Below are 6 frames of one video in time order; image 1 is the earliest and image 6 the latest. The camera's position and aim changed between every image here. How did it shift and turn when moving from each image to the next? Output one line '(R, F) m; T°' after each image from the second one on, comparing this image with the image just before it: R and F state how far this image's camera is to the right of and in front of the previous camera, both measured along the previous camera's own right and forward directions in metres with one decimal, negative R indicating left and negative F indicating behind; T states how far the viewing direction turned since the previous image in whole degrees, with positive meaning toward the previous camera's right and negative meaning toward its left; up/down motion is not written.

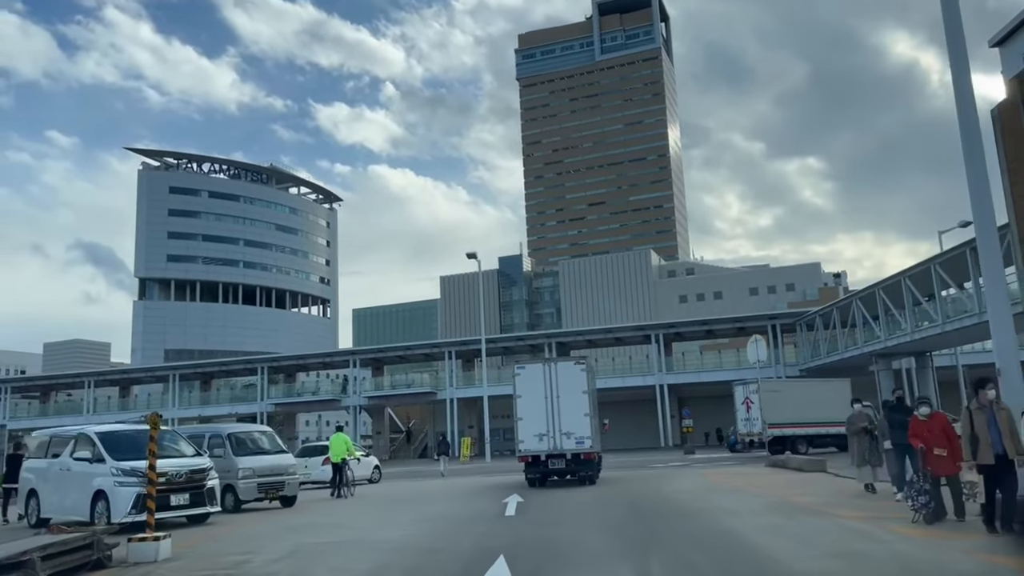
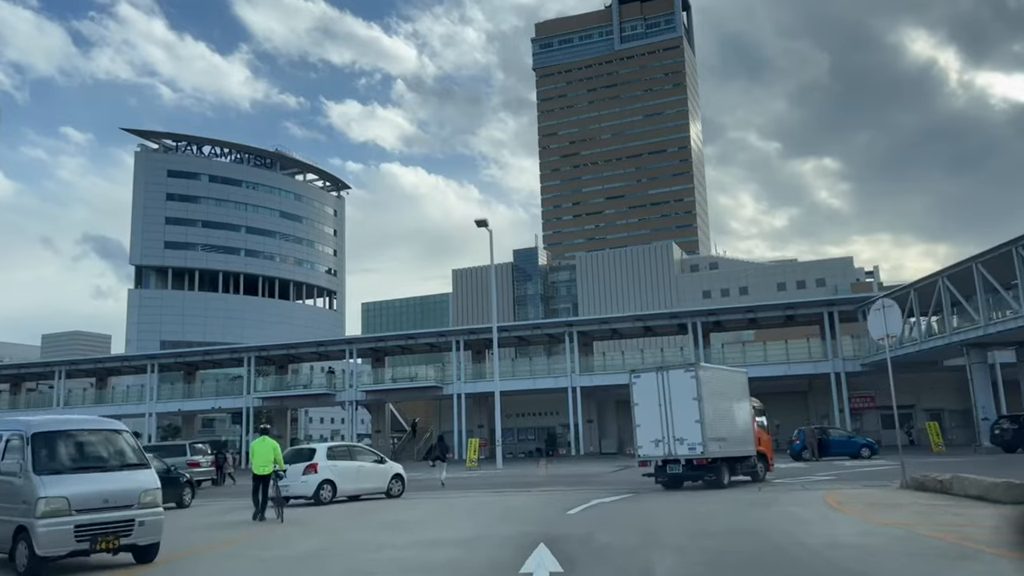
(-0.2, +6.4) m; -1°
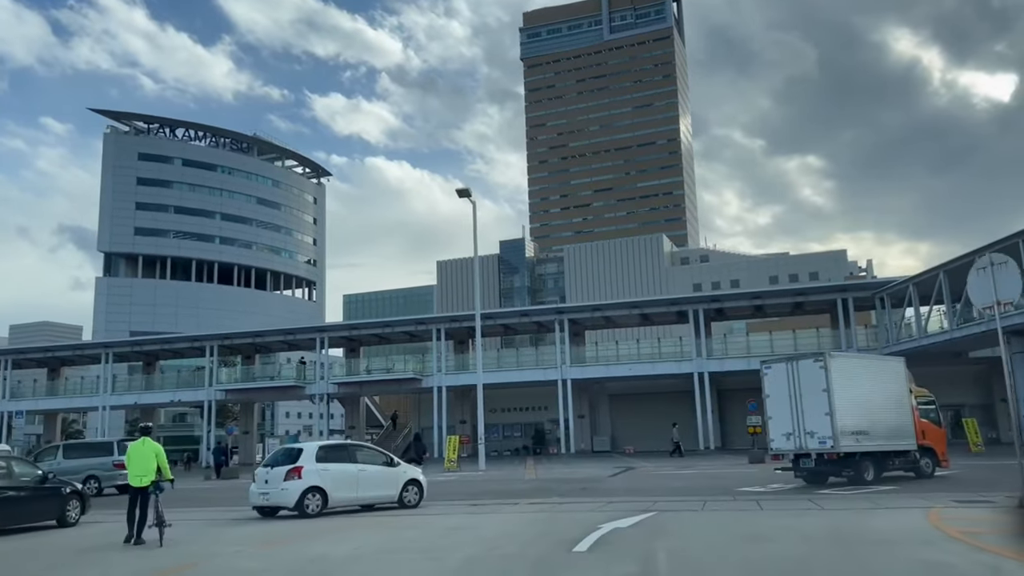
(0.0, +3.9) m; +1°
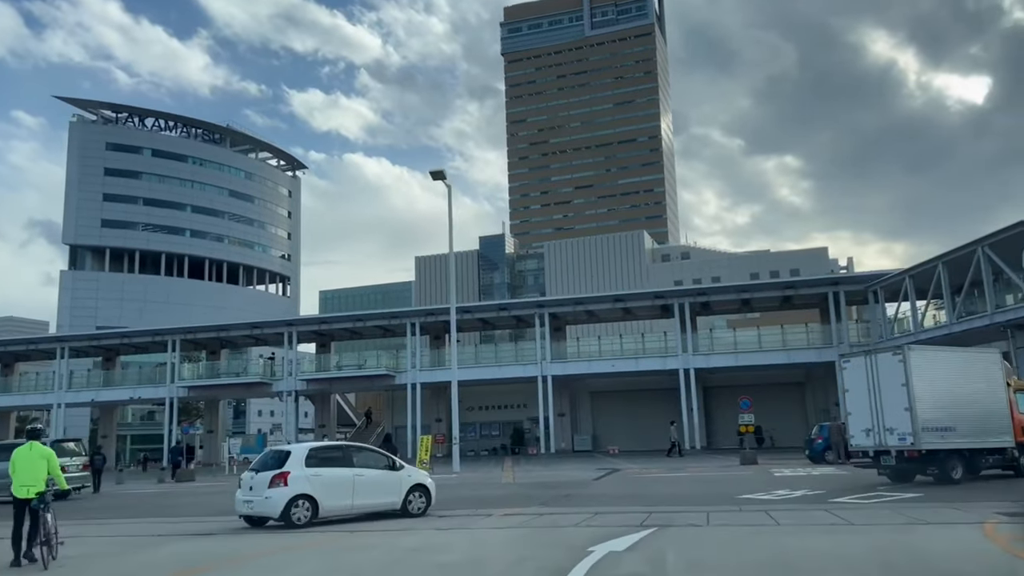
(+0.1, +1.9) m; +1°
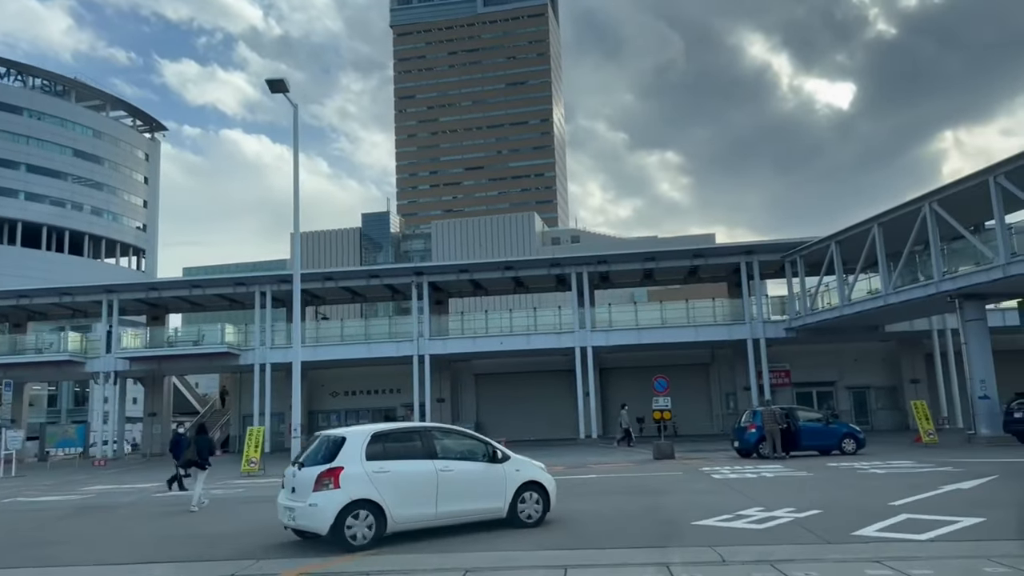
(+0.6, +5.9) m; +8°
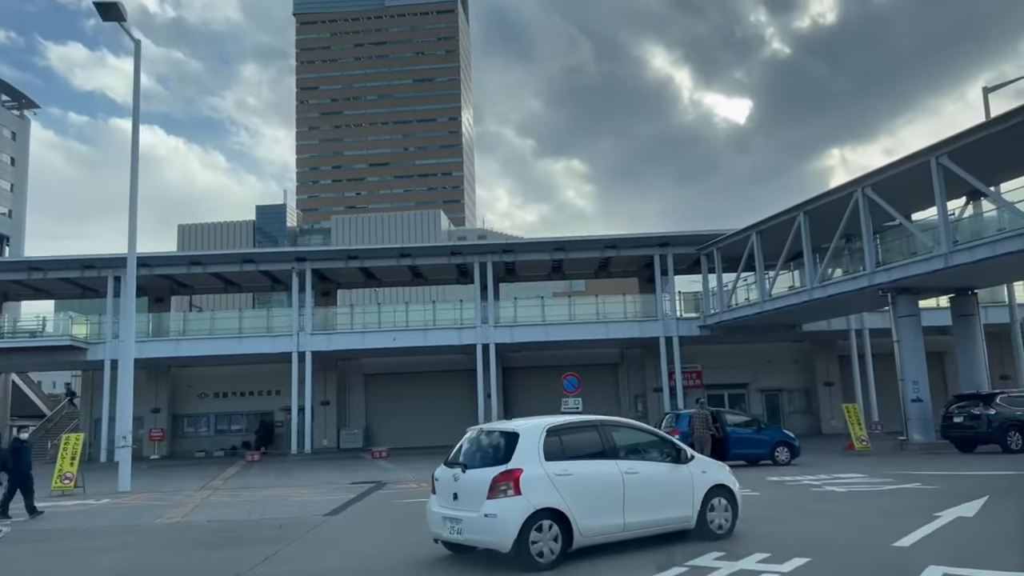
(+0.4, +3.3) m; +7°
